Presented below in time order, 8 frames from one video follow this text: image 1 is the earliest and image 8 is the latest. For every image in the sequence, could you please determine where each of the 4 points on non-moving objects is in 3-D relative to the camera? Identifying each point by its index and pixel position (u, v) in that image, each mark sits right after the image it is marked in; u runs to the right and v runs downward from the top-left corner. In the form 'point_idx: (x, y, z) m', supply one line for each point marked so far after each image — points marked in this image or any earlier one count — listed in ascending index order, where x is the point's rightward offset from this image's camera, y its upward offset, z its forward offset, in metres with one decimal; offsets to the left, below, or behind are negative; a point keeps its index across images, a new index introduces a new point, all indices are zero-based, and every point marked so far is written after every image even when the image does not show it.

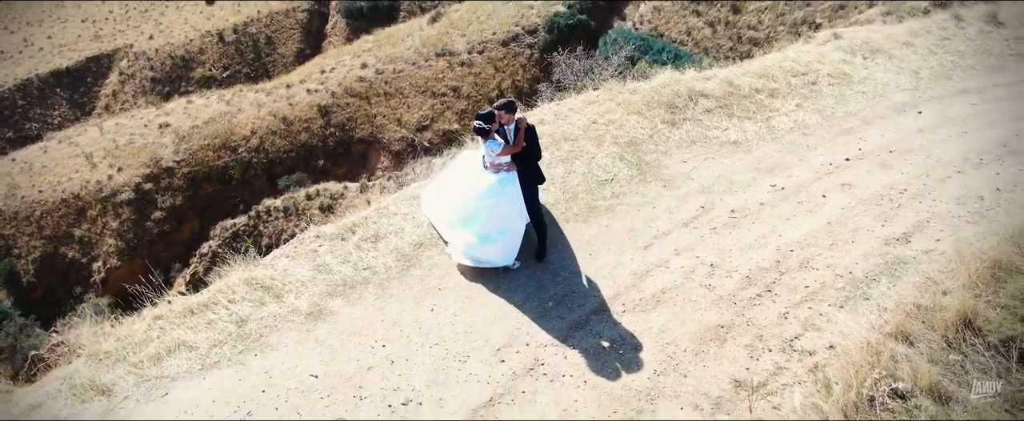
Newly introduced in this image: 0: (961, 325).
0: (+4.6, -1.2, +6.1) m
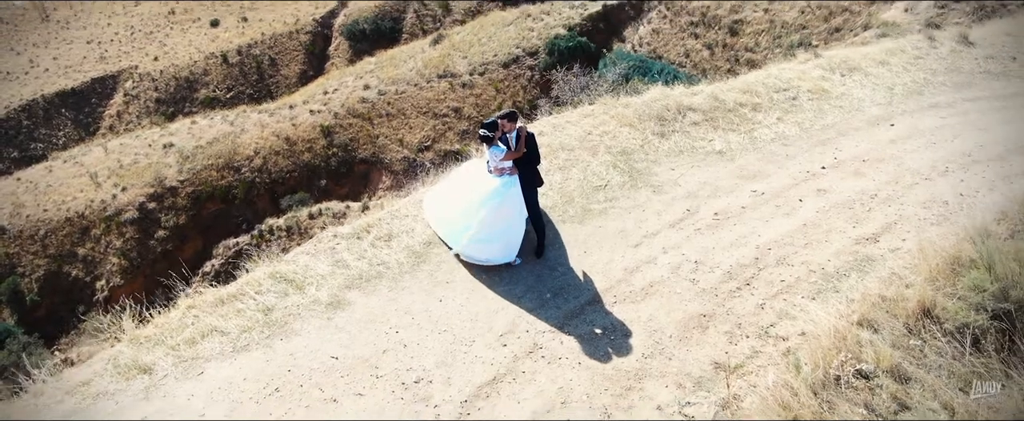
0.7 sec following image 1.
0: (+4.6, -1.2, +6.7) m
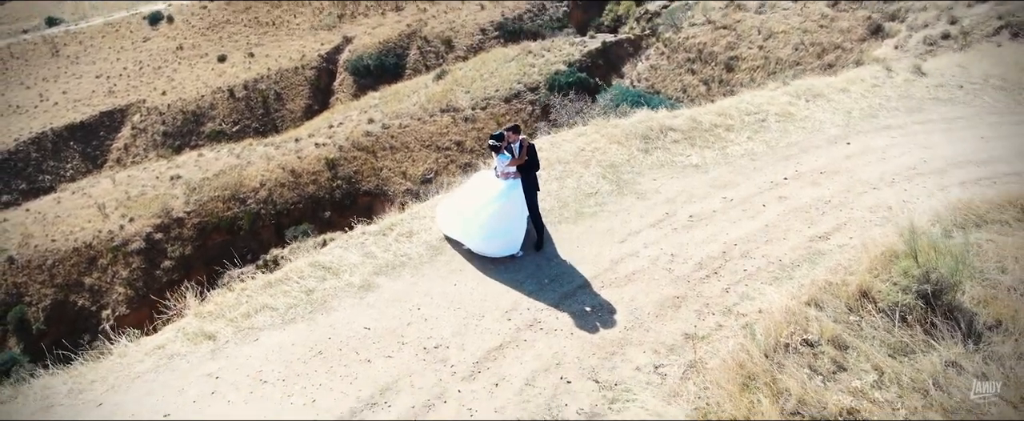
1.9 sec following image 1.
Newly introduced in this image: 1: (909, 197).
0: (+4.7, -1.1, +8.0) m
1: (+6.6, +0.2, +9.8) m
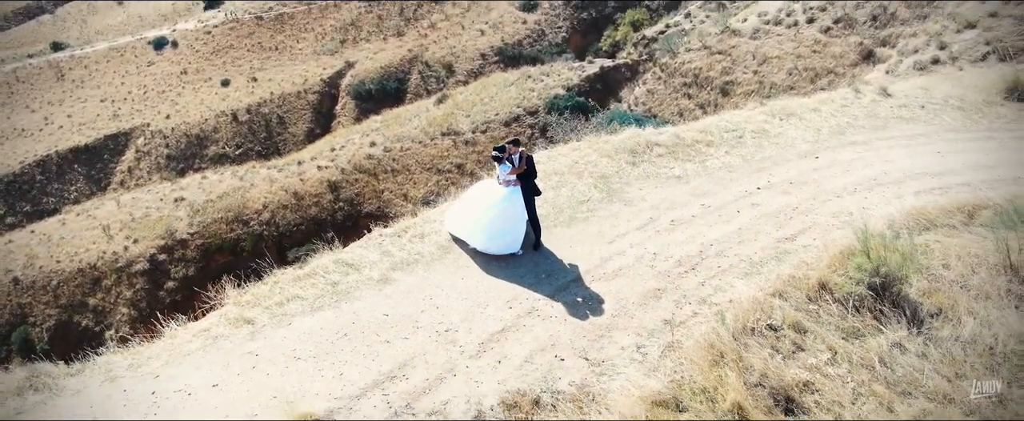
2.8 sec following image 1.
0: (+4.7, -1.2, +9.1) m
1: (+6.6, +0.1, +10.9) m
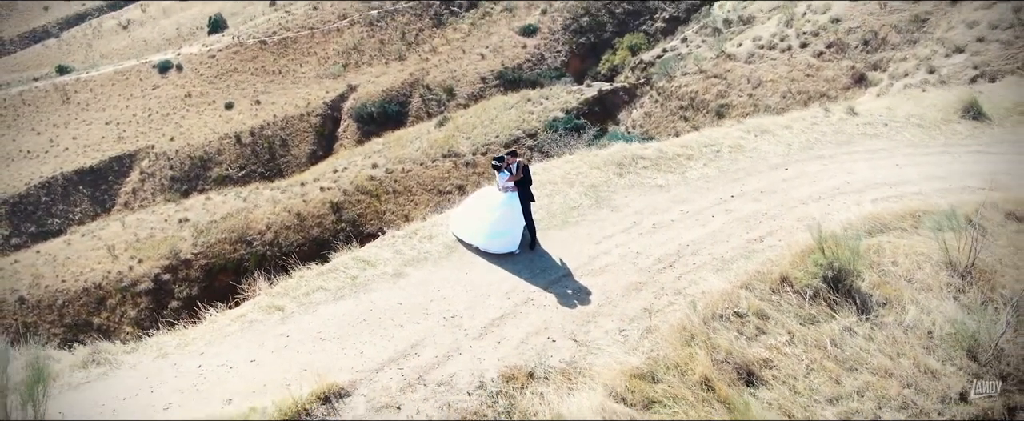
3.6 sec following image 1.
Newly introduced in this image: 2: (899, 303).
0: (+4.7, -1.2, +10.3) m
1: (+6.6, 0.0, +12.2) m
2: (+6.5, -1.6, +9.9) m
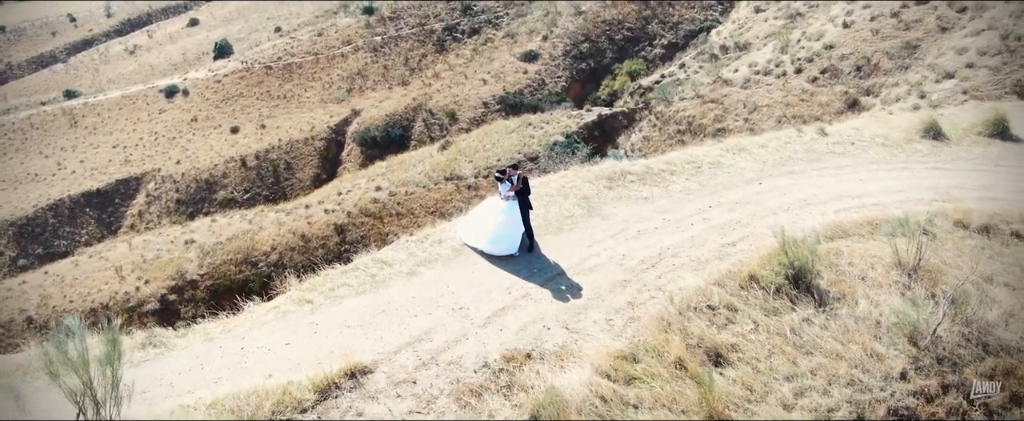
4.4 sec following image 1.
0: (+4.7, -1.3, +11.7) m
1: (+6.6, -0.2, +13.6) m
2: (+6.5, -1.7, +11.3) m
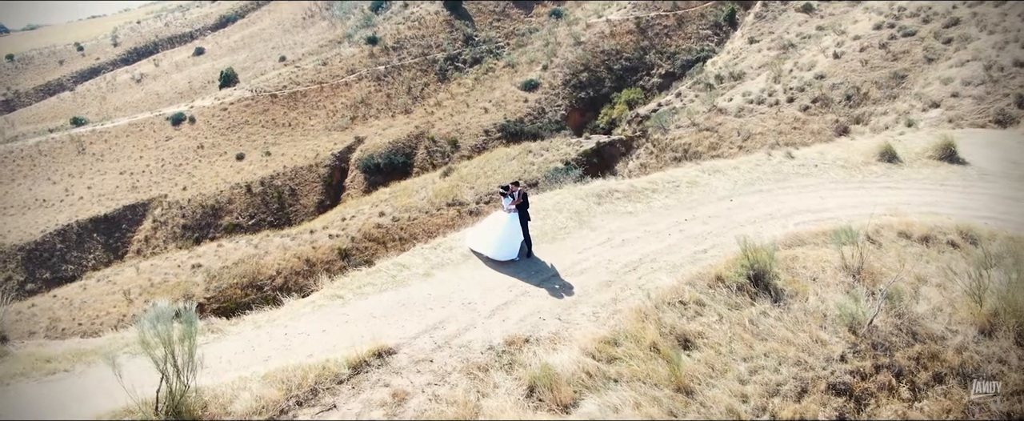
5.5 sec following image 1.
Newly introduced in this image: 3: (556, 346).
0: (+4.7, -1.6, +13.6) m
1: (+6.6, -0.5, +15.6) m
2: (+6.5, -1.9, +13.2) m
3: (+0.9, -2.7, +11.7) m
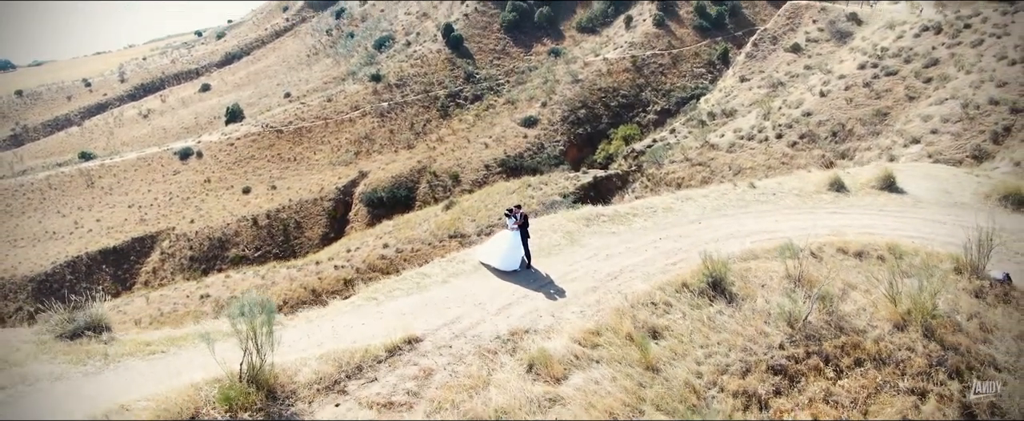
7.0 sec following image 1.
0: (+4.8, -2.1, +16.6) m
1: (+6.7, -1.2, +18.7) m
2: (+6.6, -2.4, +16.2) m
3: (+1.0, -3.1, +14.7) m
